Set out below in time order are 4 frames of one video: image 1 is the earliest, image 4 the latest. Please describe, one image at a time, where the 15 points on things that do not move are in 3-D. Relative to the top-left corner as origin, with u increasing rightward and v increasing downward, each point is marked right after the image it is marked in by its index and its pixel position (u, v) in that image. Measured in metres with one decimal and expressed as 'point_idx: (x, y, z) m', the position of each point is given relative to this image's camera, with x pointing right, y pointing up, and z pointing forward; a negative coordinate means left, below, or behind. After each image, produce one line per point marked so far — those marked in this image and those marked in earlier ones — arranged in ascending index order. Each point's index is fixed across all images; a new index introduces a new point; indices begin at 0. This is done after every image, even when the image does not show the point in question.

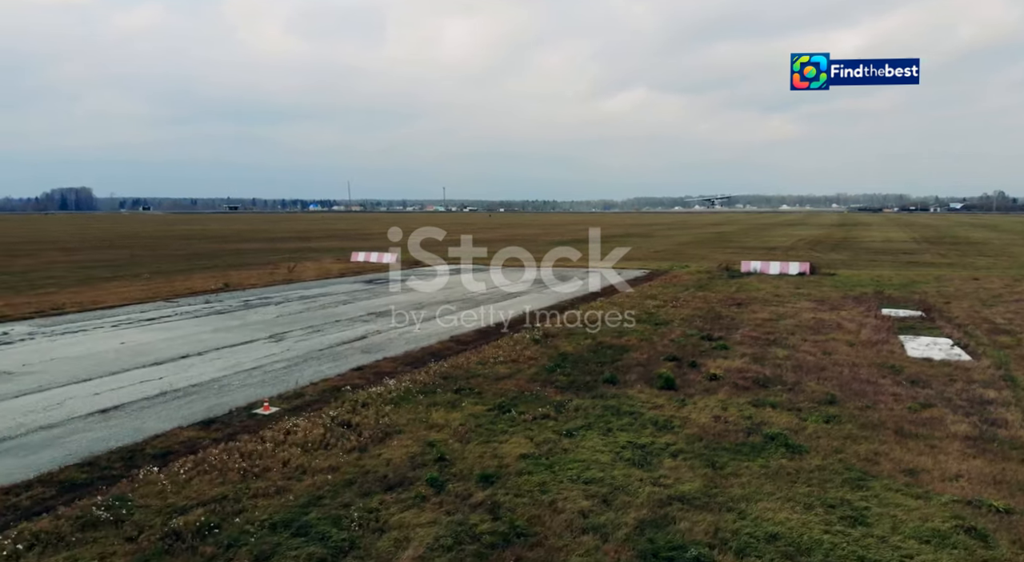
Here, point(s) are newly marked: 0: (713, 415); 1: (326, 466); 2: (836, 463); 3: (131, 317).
0: (+3.2, -2.1, +10.9) m
1: (-2.3, -2.3, +8.4) m
2: (+4.3, -2.4, +8.9) m
3: (-10.9, -1.1, +19.2) m
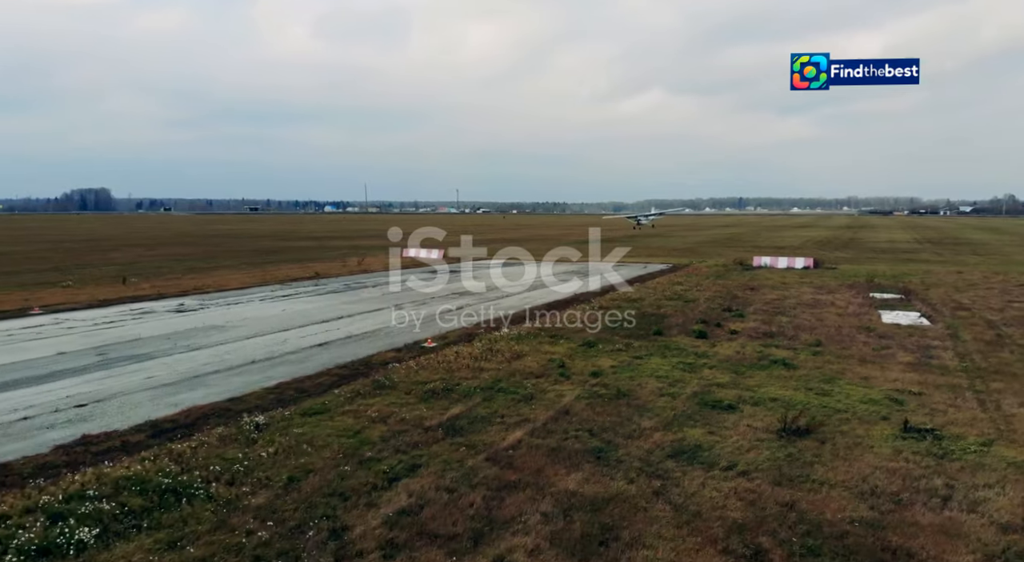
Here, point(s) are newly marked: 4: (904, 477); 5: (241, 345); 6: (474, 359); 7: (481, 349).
0: (+5.2, -1.6, +15.8) m
1: (-0.4, -1.7, +13.3) m
2: (+6.2, -1.8, +13.8) m
3: (-8.8, -0.6, +24.3) m
4: (+5.0, -2.5, +8.6) m
5: (-6.5, -1.7, +15.8) m
6: (-0.8, -1.7, +13.9) m
7: (-0.7, -1.5, +14.9) m
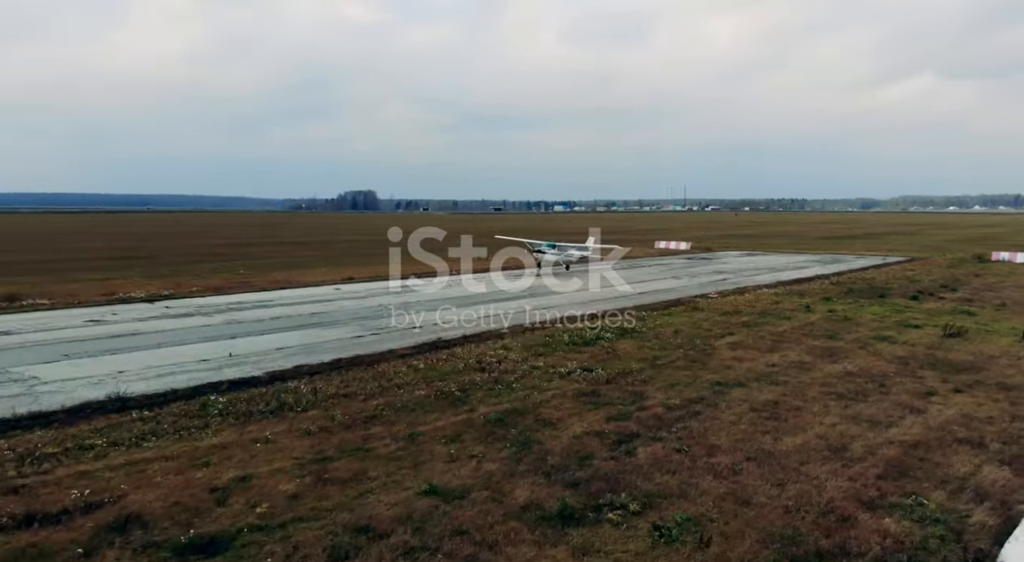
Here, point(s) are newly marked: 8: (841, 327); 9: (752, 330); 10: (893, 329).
0: (+14.3, -0.8, +22.9) m
1: (+8.3, -0.8, +22.4) m
2: (+14.6, -1.1, +20.7) m
3: (+3.8, +0.6, +35.4) m
4: (+11.8, -1.7, +16.2) m
5: (+3.3, -0.6, +26.6) m
6: (+8.0, -0.7, +23.1) m
7: (+8.5, -0.6, +23.9) m
8: (+9.2, -1.3, +19.1) m
9: (+6.6, -1.3, +18.8) m
10: (+10.5, -1.3, +18.7) m
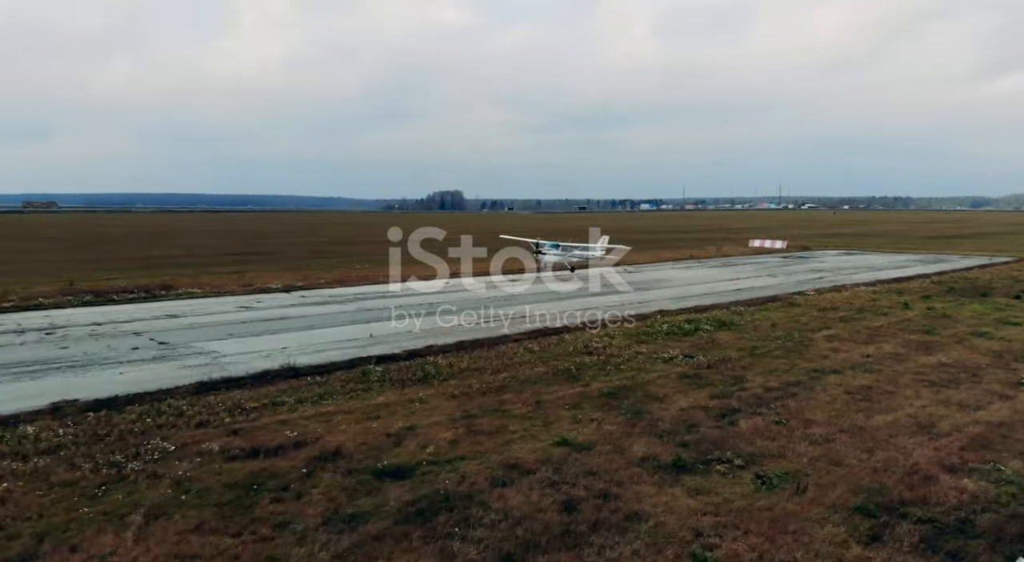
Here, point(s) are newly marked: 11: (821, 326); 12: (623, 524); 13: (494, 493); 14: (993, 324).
0: (+17.8, -0.8, +22.9) m
1: (+11.8, -0.7, +23.0) m
2: (+17.9, -1.1, +20.6) m
3: (+9.0, +0.8, +36.5) m
4: (+14.5, -1.6, +16.5) m
5: (+7.4, -0.4, +27.9) m
6: (+11.7, -0.6, +23.8) m
7: (+12.2, -0.5, +24.6) m
8: (+12.3, -1.2, +19.6) m
9: (+9.8, -1.2, +19.7) m
10: (+13.6, -1.3, +19.2) m
11: (+8.9, -1.3, +19.4) m
12: (+1.5, -3.3, +9.3) m
13: (-0.3, -3.2, +10.2) m
14: (+13.7, -1.2, +19.4) m
